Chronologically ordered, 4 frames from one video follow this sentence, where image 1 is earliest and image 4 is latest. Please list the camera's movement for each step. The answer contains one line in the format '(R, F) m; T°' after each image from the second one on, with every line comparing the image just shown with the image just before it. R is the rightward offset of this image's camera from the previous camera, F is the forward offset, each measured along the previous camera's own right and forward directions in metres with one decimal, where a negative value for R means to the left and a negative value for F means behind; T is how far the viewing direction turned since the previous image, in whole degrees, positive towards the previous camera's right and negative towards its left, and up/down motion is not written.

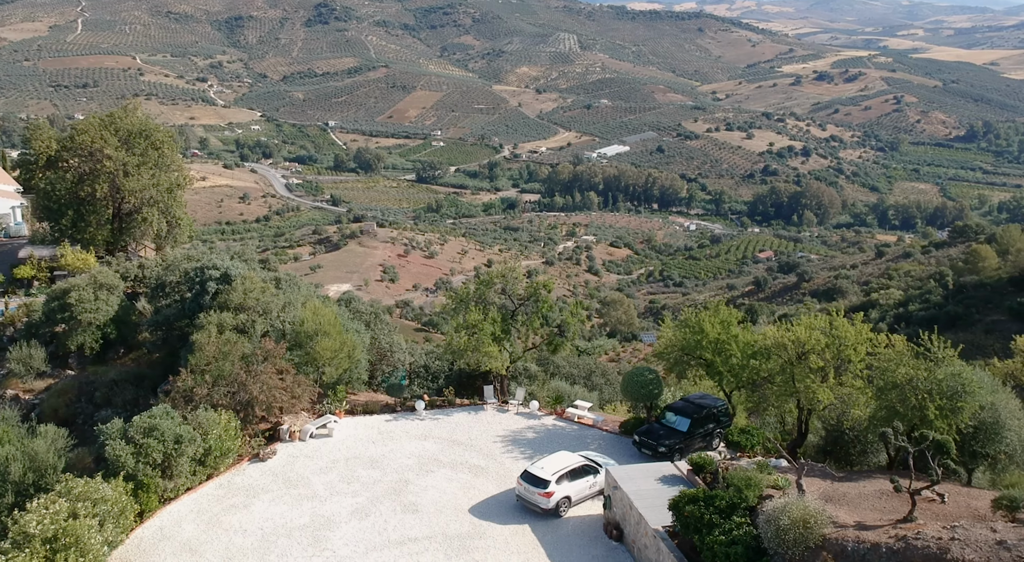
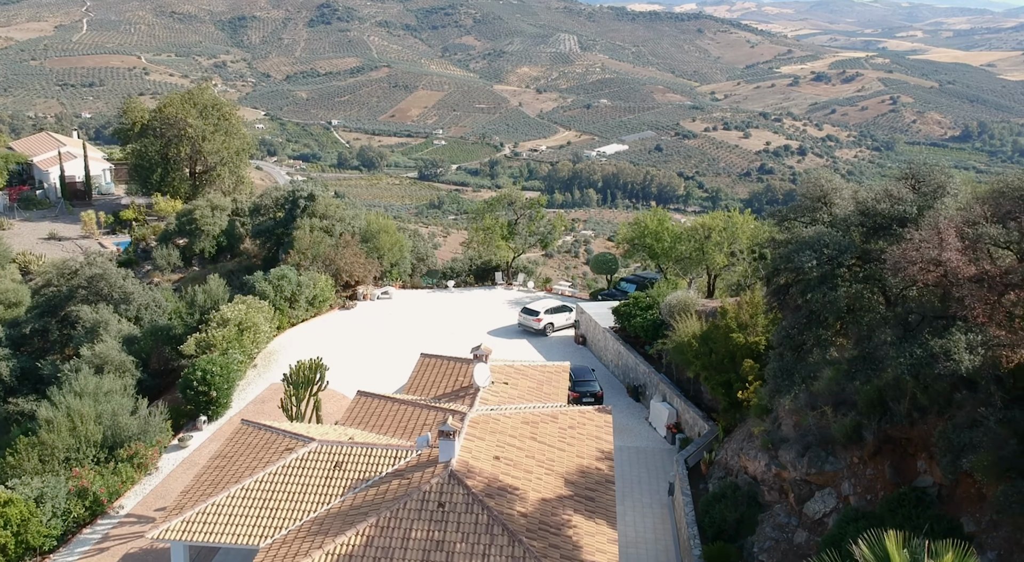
(-0.1, -10.3) m; 0°
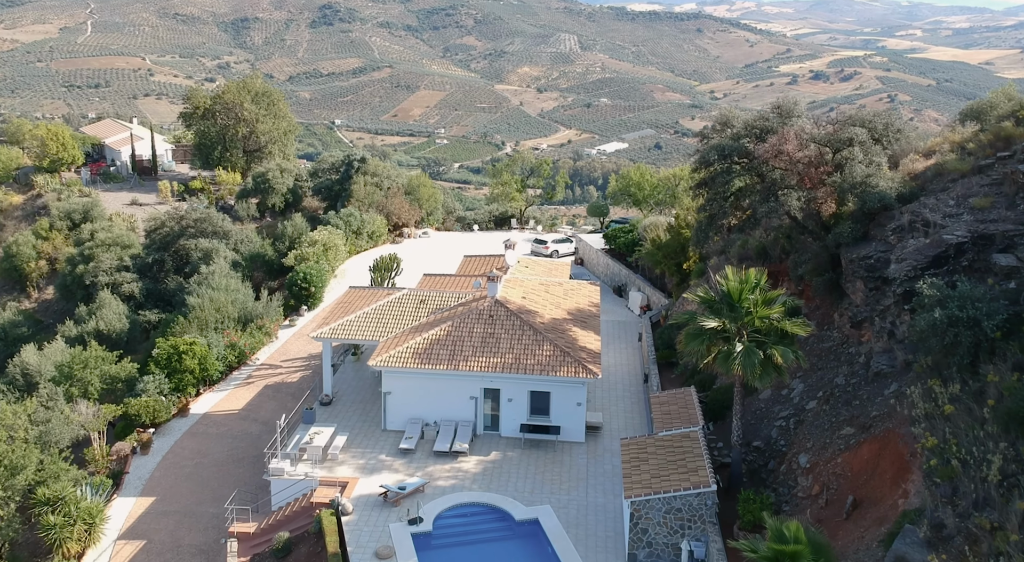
(-0.6, -8.8) m; 0°
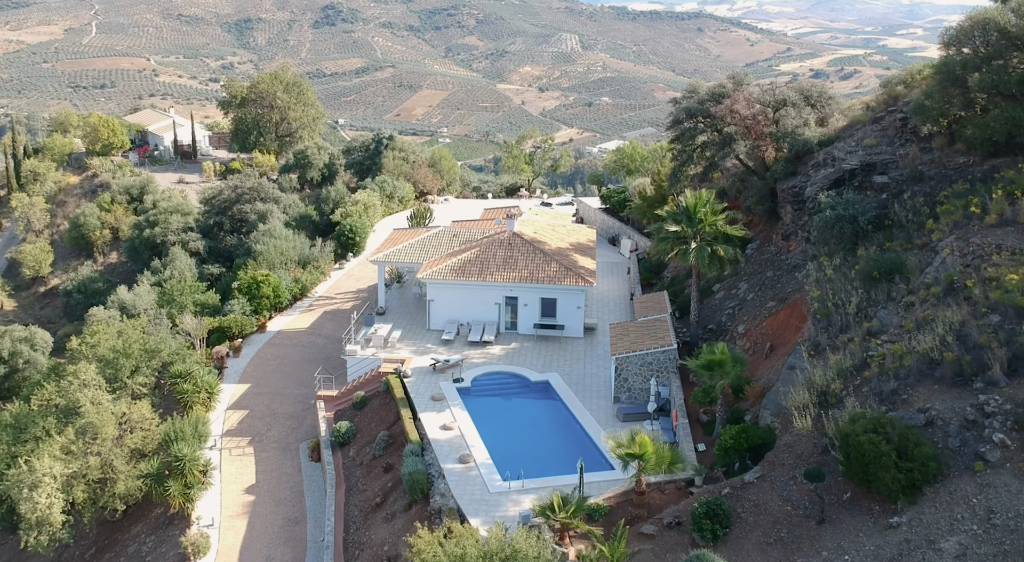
(-0.4, -6.5) m; 0°
